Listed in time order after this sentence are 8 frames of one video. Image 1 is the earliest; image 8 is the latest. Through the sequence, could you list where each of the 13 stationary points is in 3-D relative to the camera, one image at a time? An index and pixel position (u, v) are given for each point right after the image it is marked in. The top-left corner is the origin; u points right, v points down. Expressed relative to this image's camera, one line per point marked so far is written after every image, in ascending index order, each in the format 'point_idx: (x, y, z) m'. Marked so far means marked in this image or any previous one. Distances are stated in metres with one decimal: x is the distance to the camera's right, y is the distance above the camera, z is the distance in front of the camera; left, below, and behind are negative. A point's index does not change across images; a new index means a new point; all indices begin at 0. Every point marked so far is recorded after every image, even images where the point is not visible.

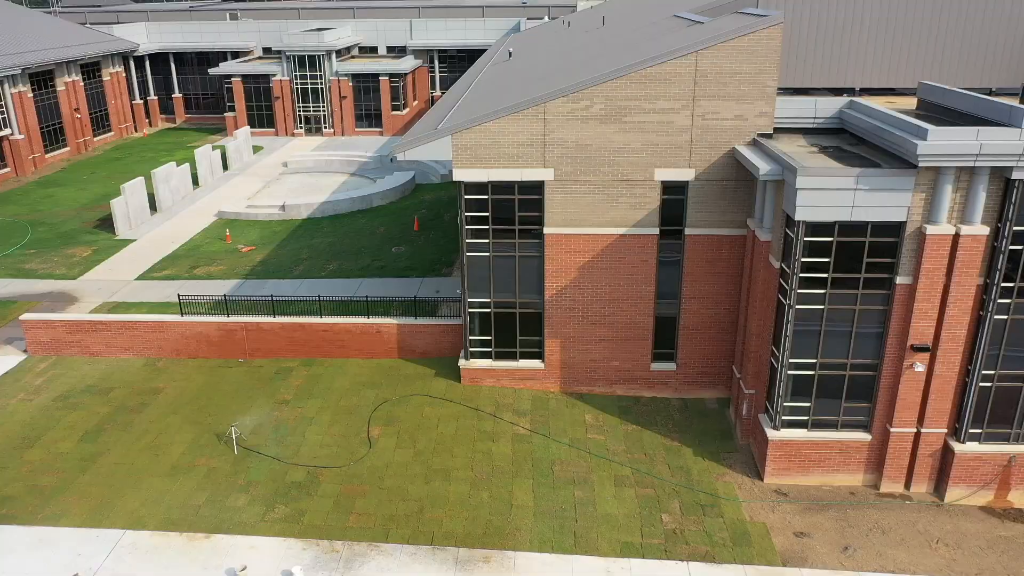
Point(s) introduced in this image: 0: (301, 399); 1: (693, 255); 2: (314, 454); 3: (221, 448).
0: (-5.5, -2.9, +19.1) m
1: (+4.5, +0.8, +18.1) m
2: (-4.6, -3.9, +17.0) m
3: (-6.9, -3.8, +17.1) m
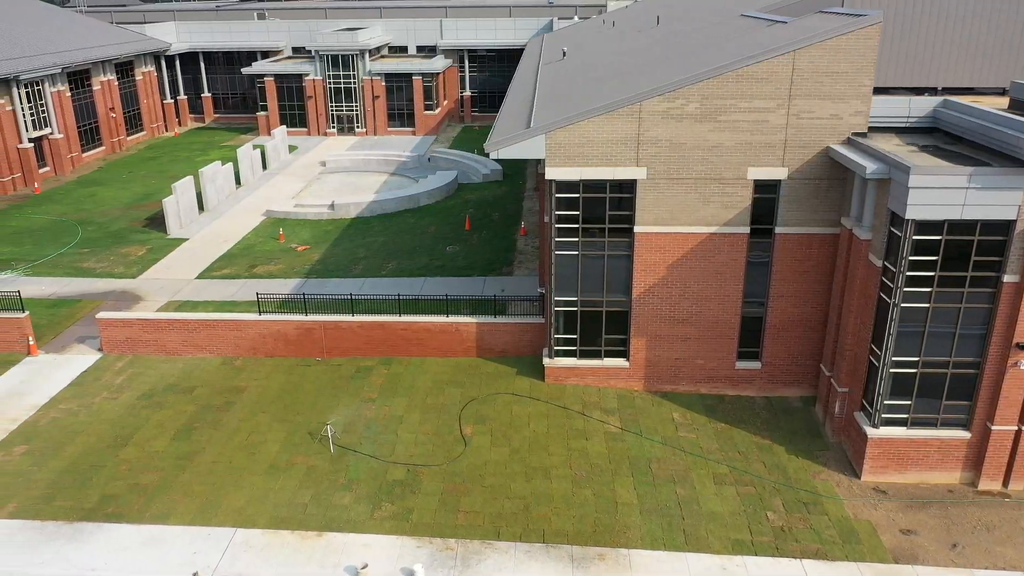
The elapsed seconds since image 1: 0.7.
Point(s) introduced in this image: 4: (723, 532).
0: (-3.3, -2.9, +19.1) m
1: (+6.8, +0.9, +18.1) m
2: (-2.4, -3.9, +17.0) m
3: (-4.6, -3.8, +17.1) m
4: (+4.4, -5.1, +15.0) m
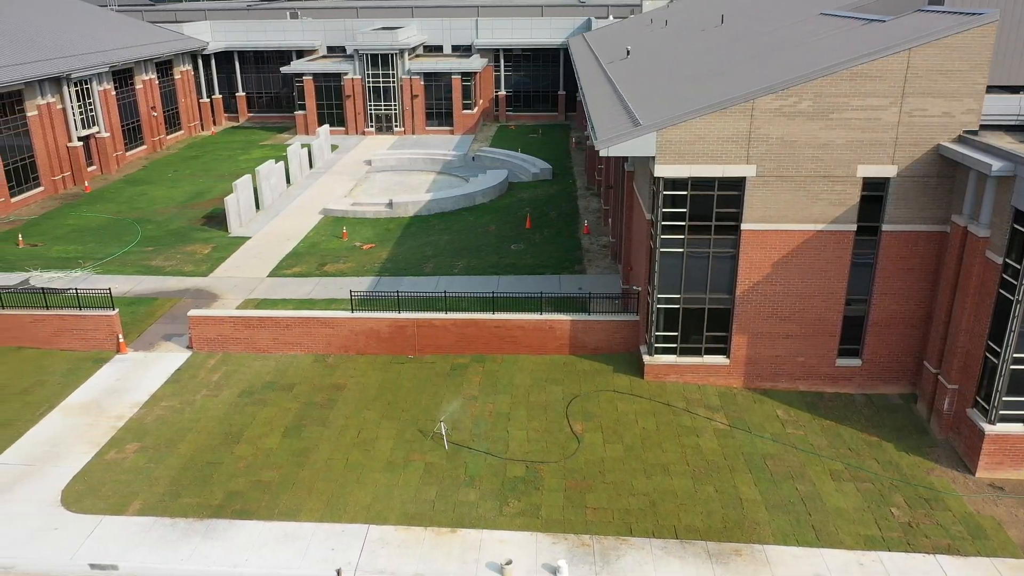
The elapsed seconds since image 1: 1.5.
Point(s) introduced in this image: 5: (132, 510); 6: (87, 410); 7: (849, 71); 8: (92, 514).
0: (-0.6, -2.8, +19.1) m
1: (+9.5, +0.9, +18.2) m
2: (+0.3, -3.8, +17.0) m
3: (-1.9, -3.7, +17.1) m
4: (+7.1, -5.0, +15.1) m
5: (-8.0, -4.7, +15.2) m
6: (-11.0, -3.2, +18.7) m
7: (+7.9, +5.1, +16.9) m
8: (-8.8, -4.7, +15.2) m
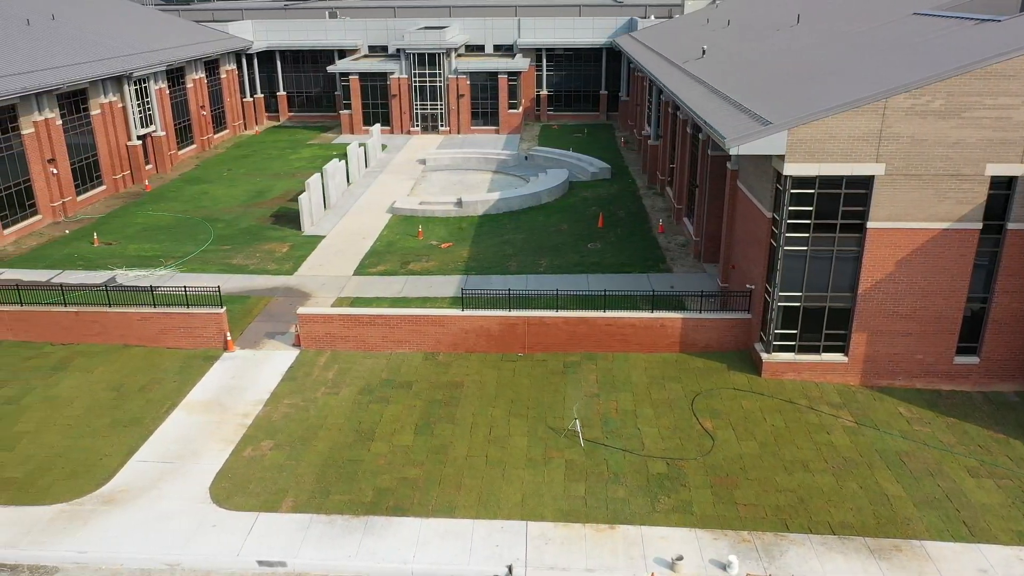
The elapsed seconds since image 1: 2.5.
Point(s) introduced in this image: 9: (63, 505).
0: (+2.6, -2.8, +19.2) m
1: (+12.7, +1.0, +18.3) m
2: (+3.5, -3.8, +17.1) m
3: (+1.3, -3.6, +17.2) m
4: (+10.3, -5.0, +15.2) m
5: (-4.8, -4.6, +15.2) m
6: (-7.8, -3.1, +18.7) m
7: (+11.1, +5.2, +17.0) m
8: (-5.6, -4.7, +15.2) m
9: (-9.5, -4.6, +15.3) m
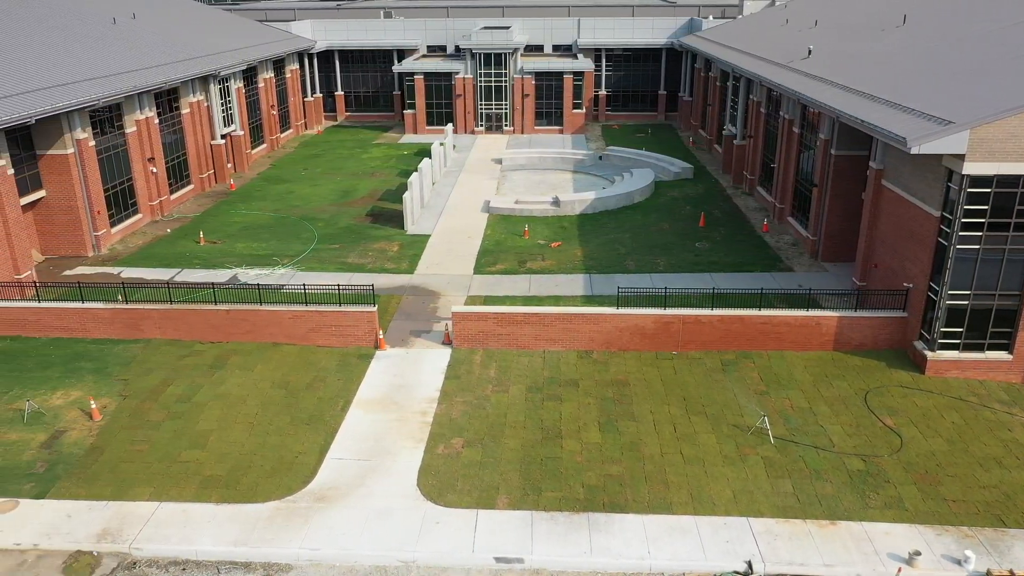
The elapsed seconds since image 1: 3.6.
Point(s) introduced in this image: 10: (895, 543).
0: (+7.1, -2.7, +19.3) m
1: (+17.2, +1.0, +18.5) m
2: (+8.1, -3.7, +17.2) m
3: (+5.8, -3.6, +17.3) m
4: (+14.9, -4.9, +15.3) m
5: (-0.2, -4.6, +15.3) m
6: (-3.3, -3.1, +18.7) m
7: (+15.7, +5.2, +17.2) m
8: (-1.0, -4.6, +15.2) m
9: (-5.0, -4.6, +15.3) m
10: (+7.6, -5.1, +14.3) m
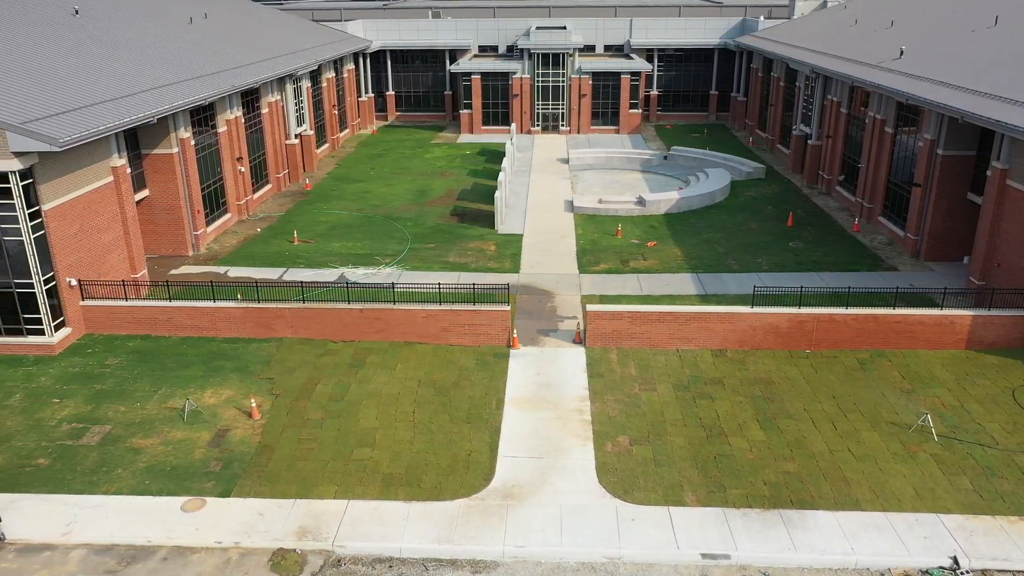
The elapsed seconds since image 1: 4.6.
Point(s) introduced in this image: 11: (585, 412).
0: (+11.1, -2.7, +19.4) m
1: (+21.2, +1.1, +18.7) m
2: (+12.1, -3.7, +17.3) m
3: (+9.8, -3.6, +17.4) m
4: (+18.9, -4.9, +15.5) m
5: (+3.8, -4.5, +15.4) m
6: (+0.7, -3.0, +18.8) m
7: (+19.6, +5.2, +17.4) m
8: (+3.0, -4.6, +15.3) m
9: (-1.0, -4.5, +15.4) m
10: (+11.6, -5.0, +14.4) m
11: (+1.9, -3.2, +18.4) m
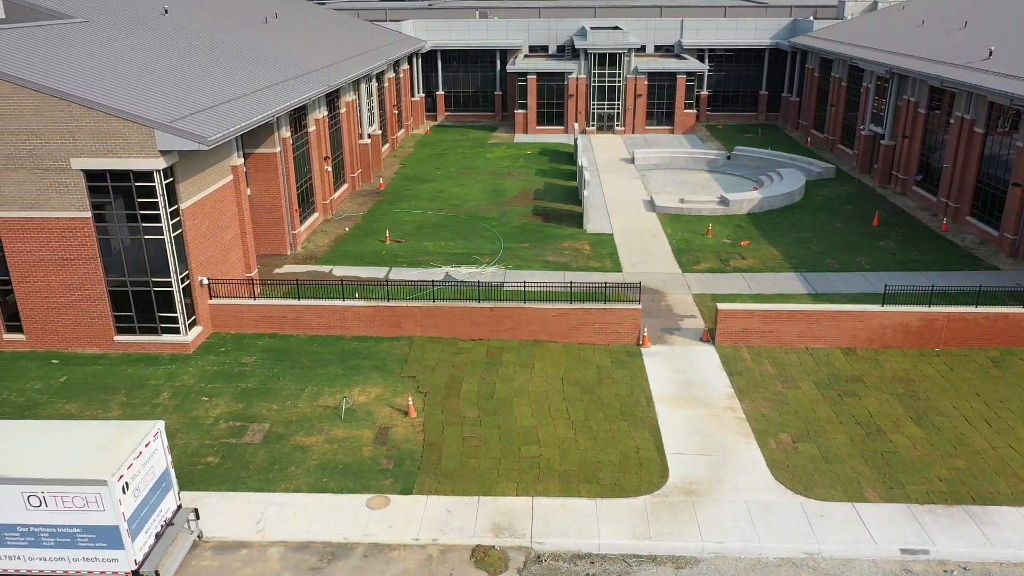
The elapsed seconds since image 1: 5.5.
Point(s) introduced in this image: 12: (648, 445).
0: (+15.0, -2.6, +19.6) m
1: (+25.1, +1.1, +18.9) m
2: (+16.0, -3.6, +17.5) m
3: (+13.8, -3.5, +17.6) m
4: (+22.8, -4.8, +15.8) m
5: (+7.7, -4.5, +15.5) m
6: (+4.6, -3.0, +18.9) m
7: (+23.6, +5.3, +17.7) m
8: (+6.9, -4.5, +15.4) m
9: (+3.0, -4.5, +15.5) m
10: (+15.6, -5.0, +14.6) m
11: (+5.8, -3.1, +18.5) m
12: (+3.2, -3.7, +17.2) m
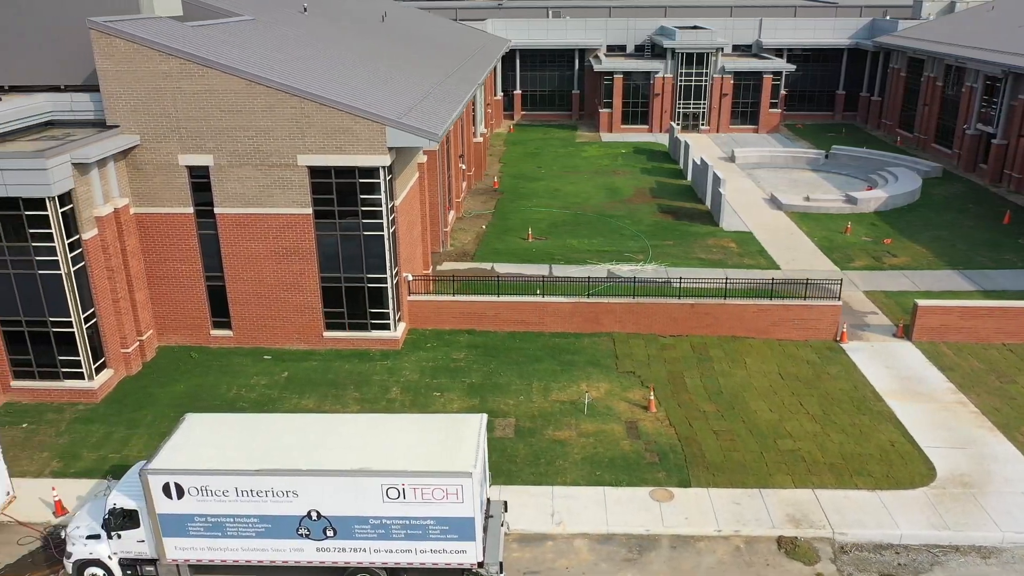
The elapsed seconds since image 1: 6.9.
0: (+21.1, -2.5, +19.9) m
1: (+31.2, +1.2, +19.4) m
2: (+22.1, -3.5, +17.9) m
3: (+19.9, -3.4, +17.9) m
4: (+28.9, -4.7, +16.2) m
5: (+13.9, -4.4, +15.8) m
6: (+10.7, -2.9, +19.1) m
7: (+29.7, +5.4, +18.1) m
8: (+13.1, -4.4, +15.7) m
9: (+9.1, -4.4, +15.7) m
10: (+21.7, -4.9, +15.0) m
11: (+11.9, -3.0, +18.8) m
12: (+9.3, -3.6, +17.4) m
